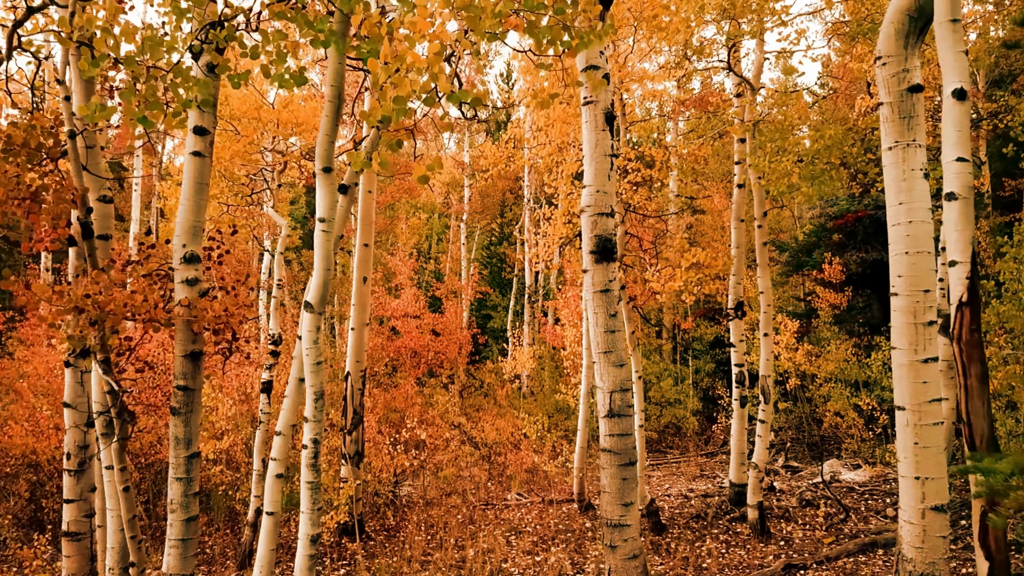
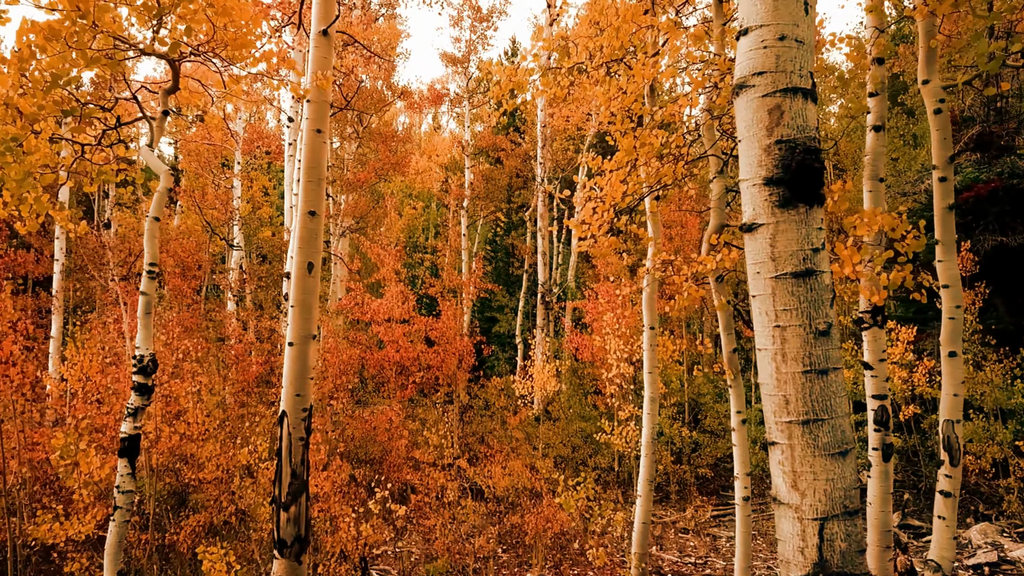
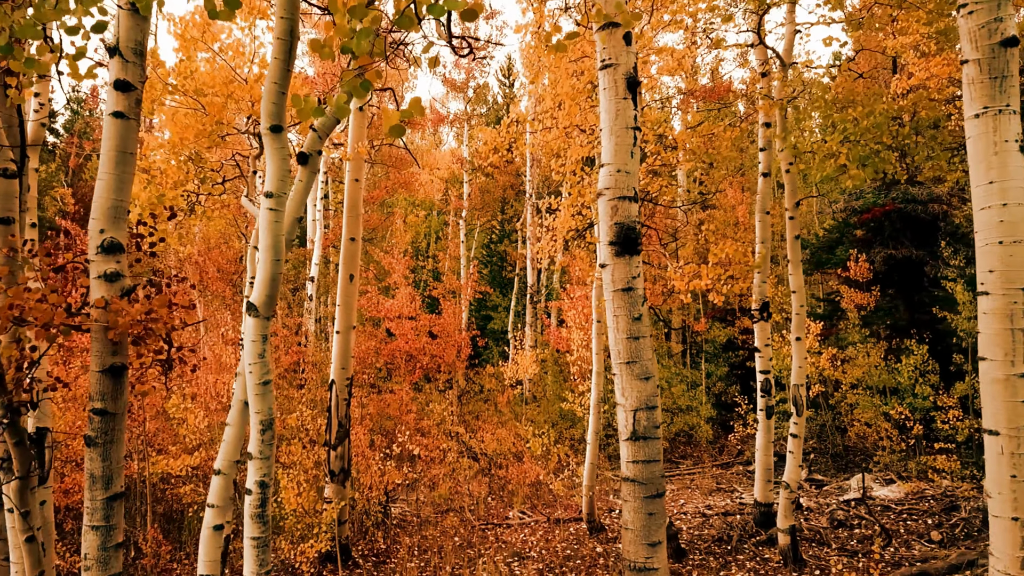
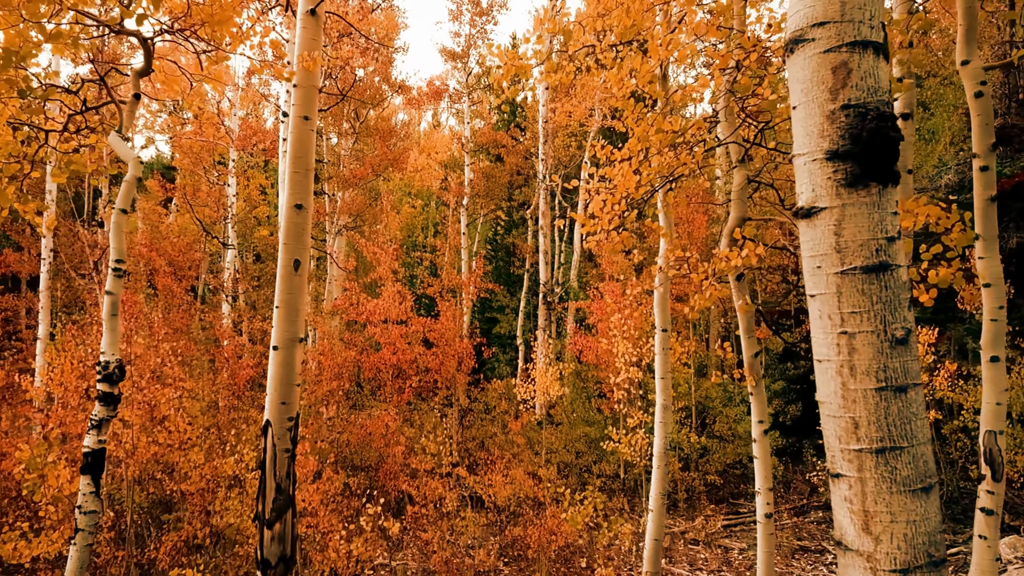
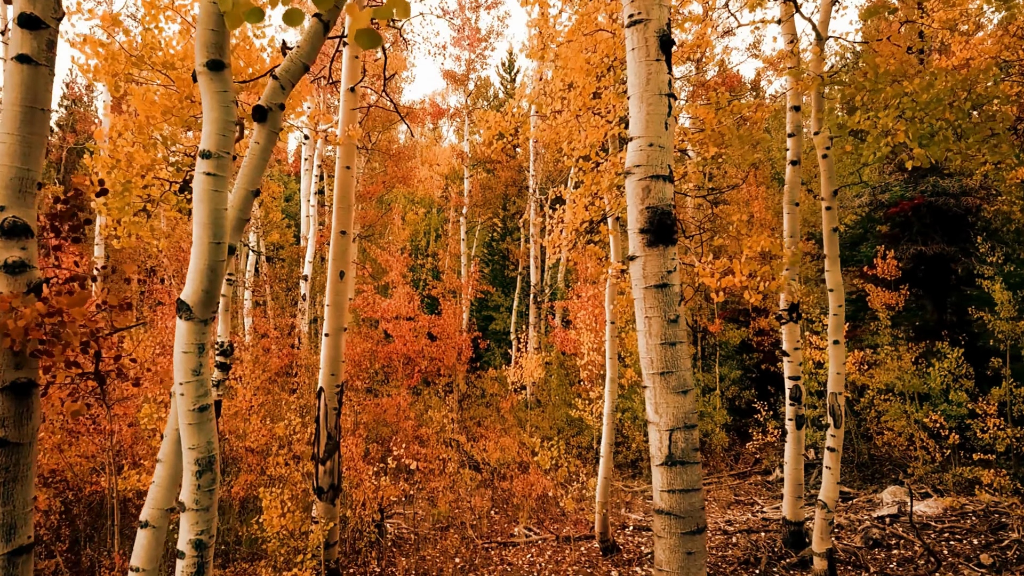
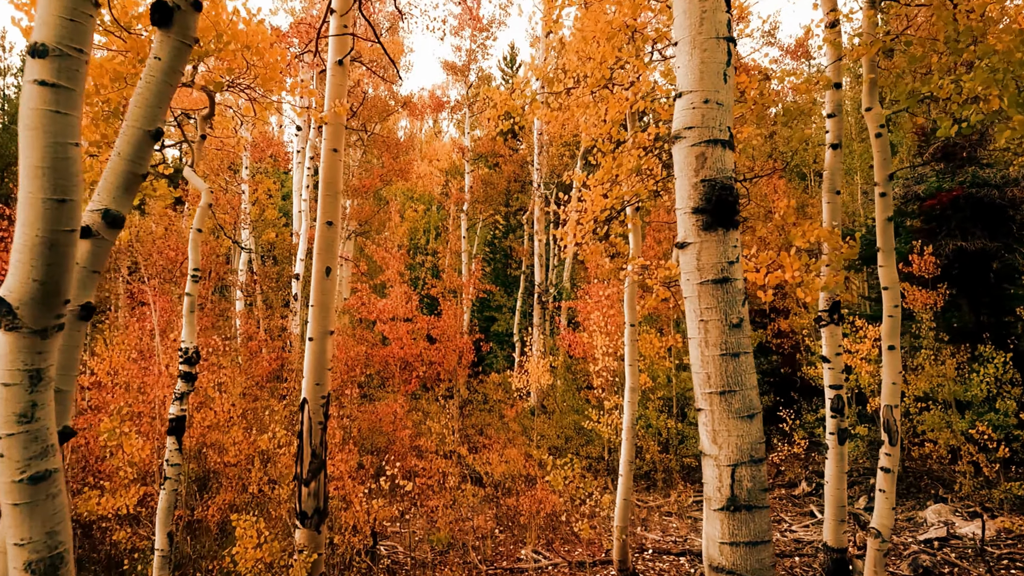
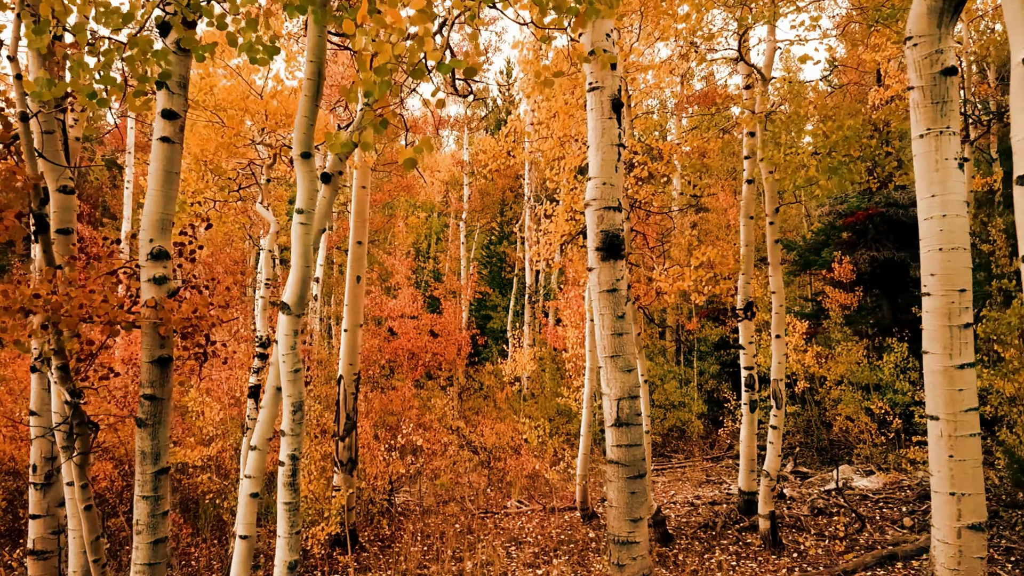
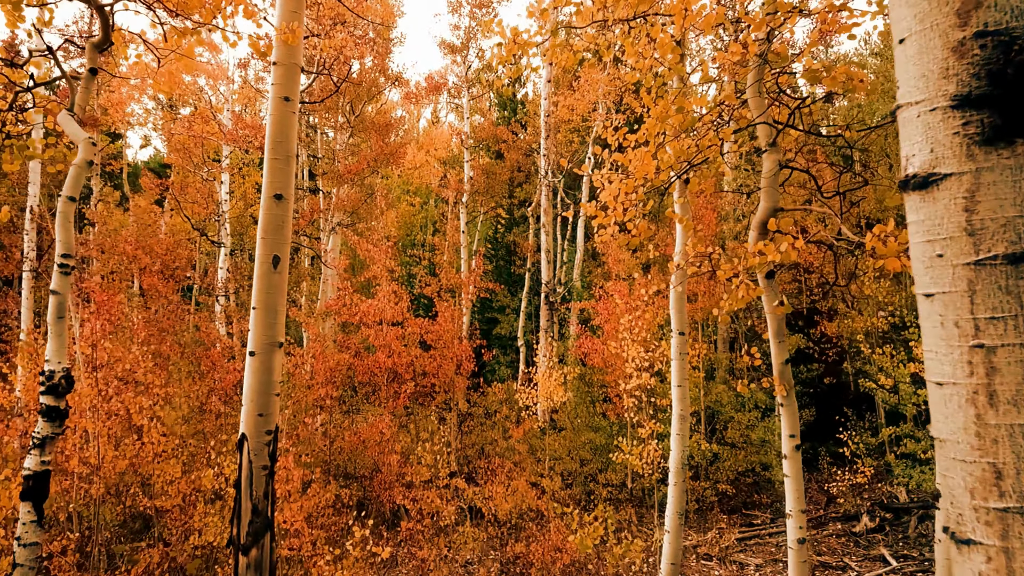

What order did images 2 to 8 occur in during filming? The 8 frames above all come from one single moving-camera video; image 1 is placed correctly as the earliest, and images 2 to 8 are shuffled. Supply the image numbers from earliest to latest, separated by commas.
7, 3, 5, 6, 2, 4, 8
